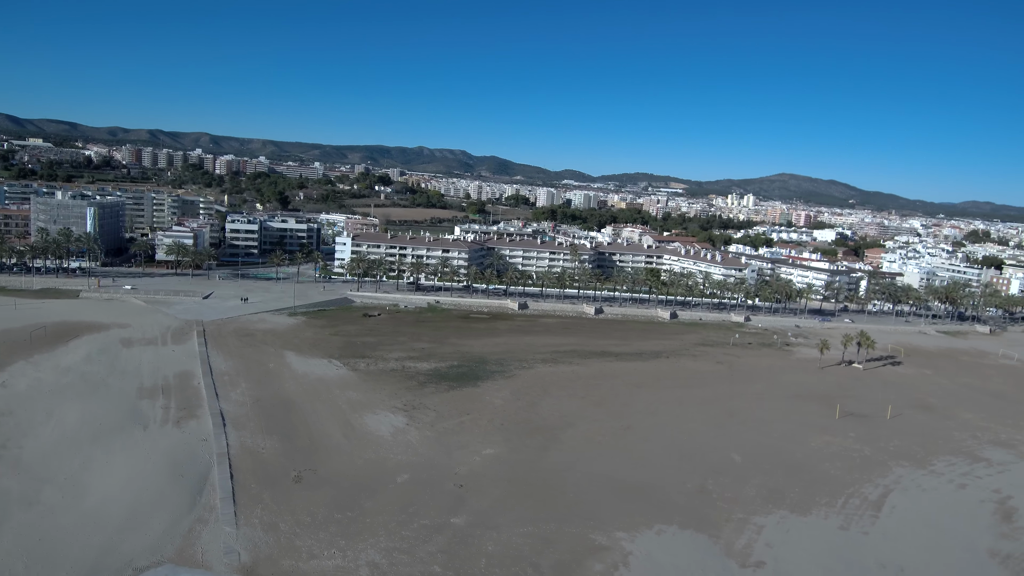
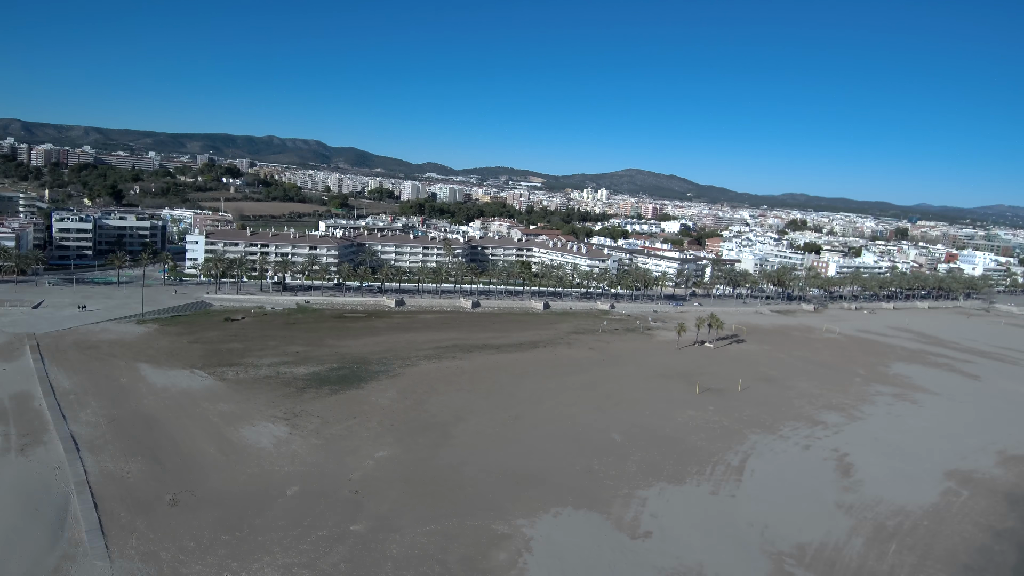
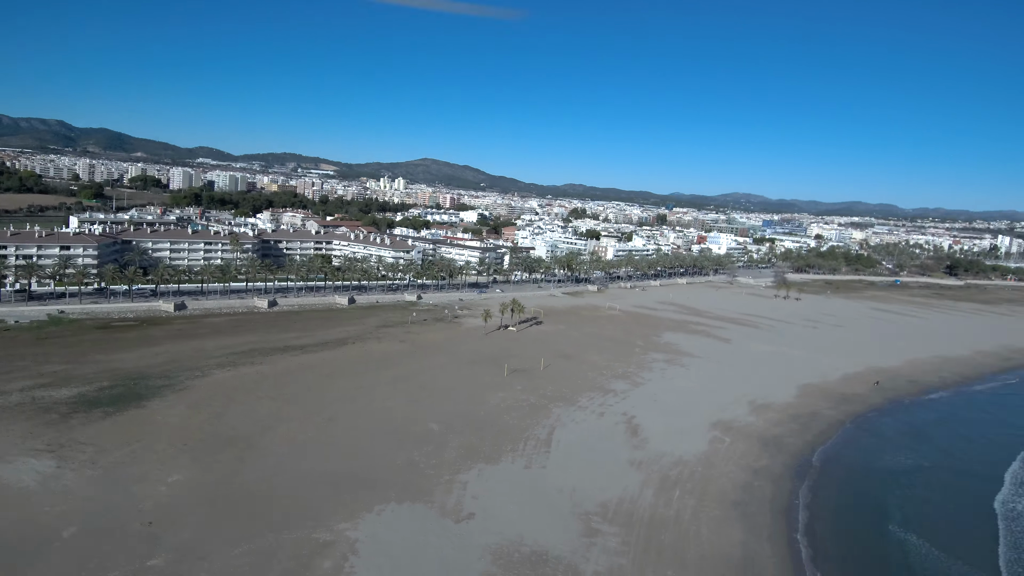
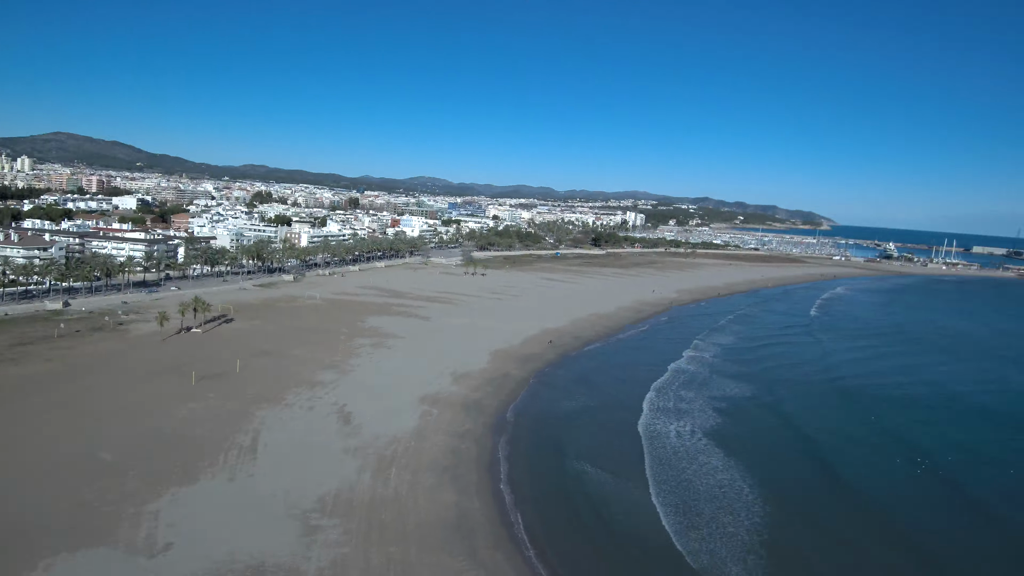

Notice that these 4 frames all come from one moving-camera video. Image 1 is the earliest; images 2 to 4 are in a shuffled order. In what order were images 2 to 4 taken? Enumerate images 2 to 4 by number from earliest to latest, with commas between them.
2, 3, 4
